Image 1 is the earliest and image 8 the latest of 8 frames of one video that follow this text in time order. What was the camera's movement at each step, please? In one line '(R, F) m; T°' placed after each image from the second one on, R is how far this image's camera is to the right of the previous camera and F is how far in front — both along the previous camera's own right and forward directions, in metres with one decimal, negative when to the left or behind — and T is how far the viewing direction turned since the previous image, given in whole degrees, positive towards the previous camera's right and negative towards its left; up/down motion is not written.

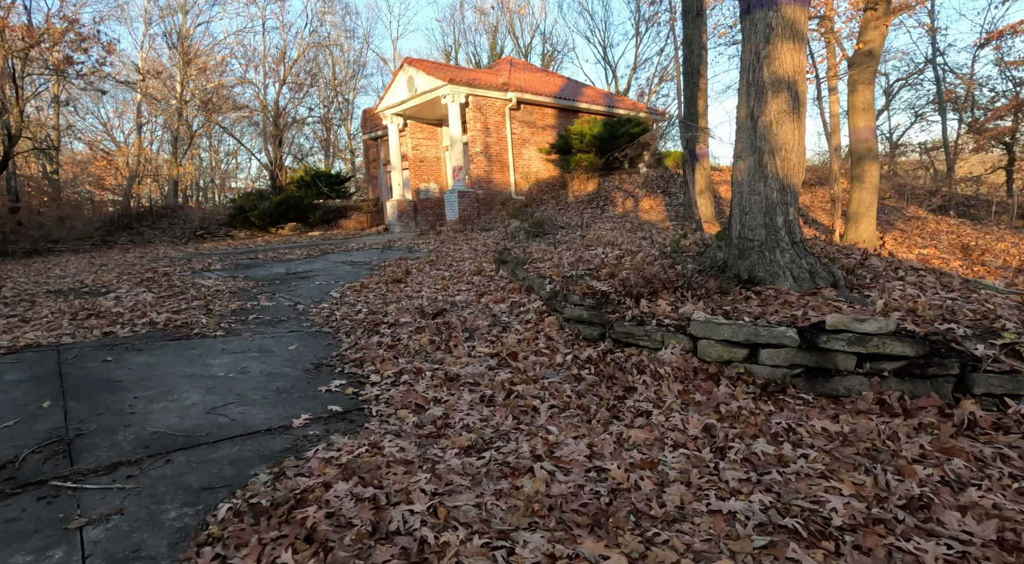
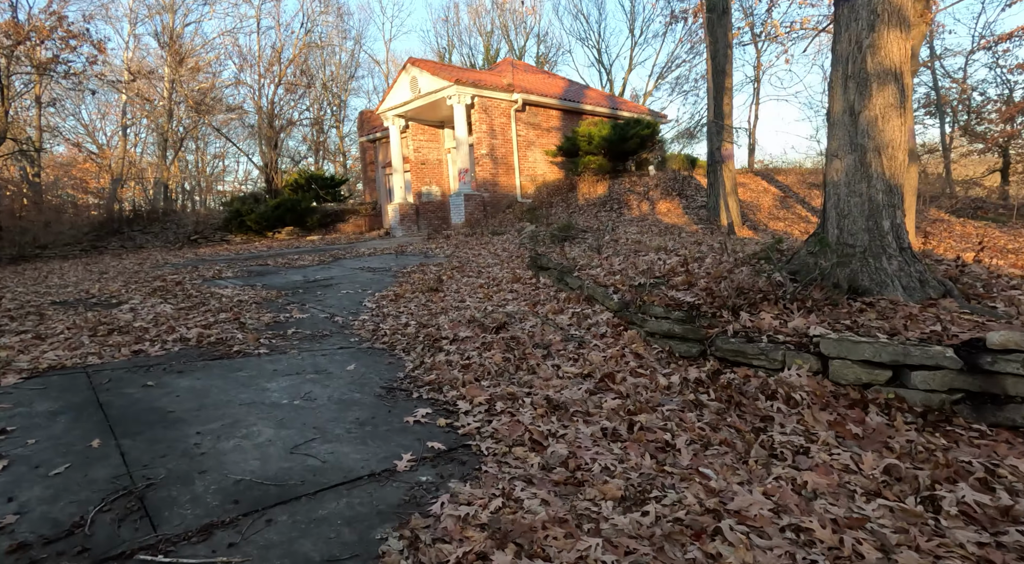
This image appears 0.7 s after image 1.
(-0.7, +0.5) m; +1°
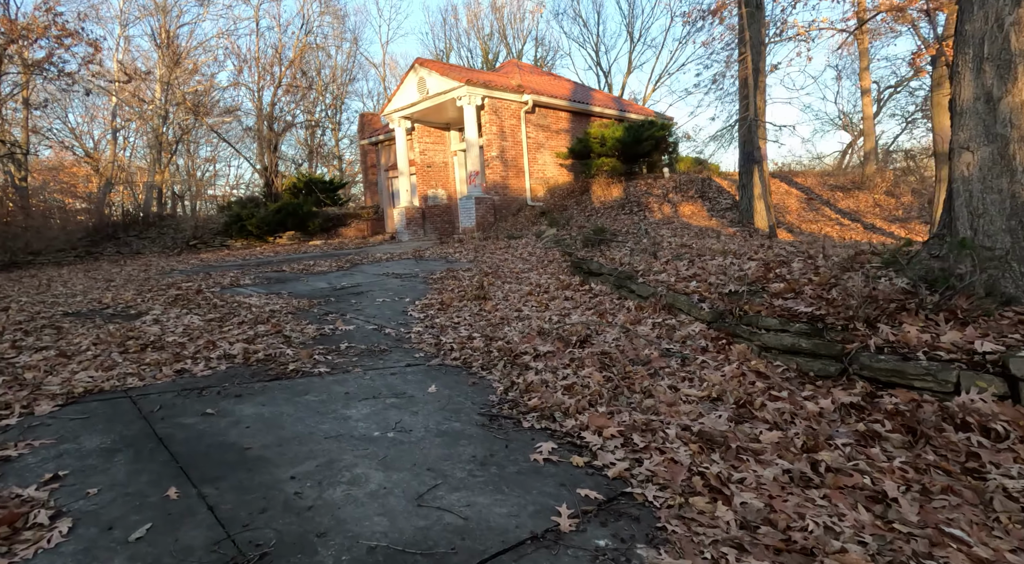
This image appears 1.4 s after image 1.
(-0.8, +0.6) m; +1°
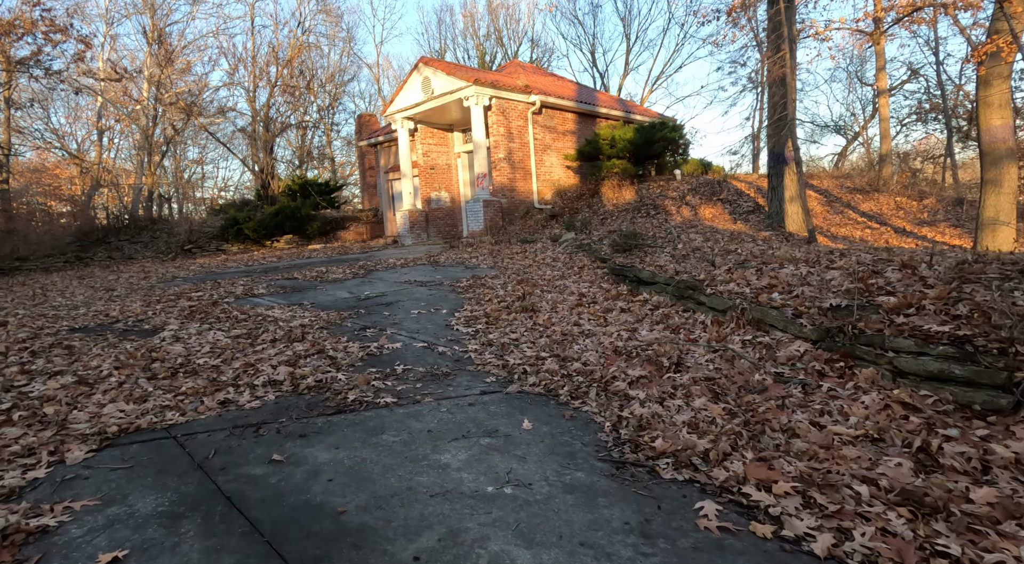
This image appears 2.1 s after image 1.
(-0.7, +0.6) m; +1°
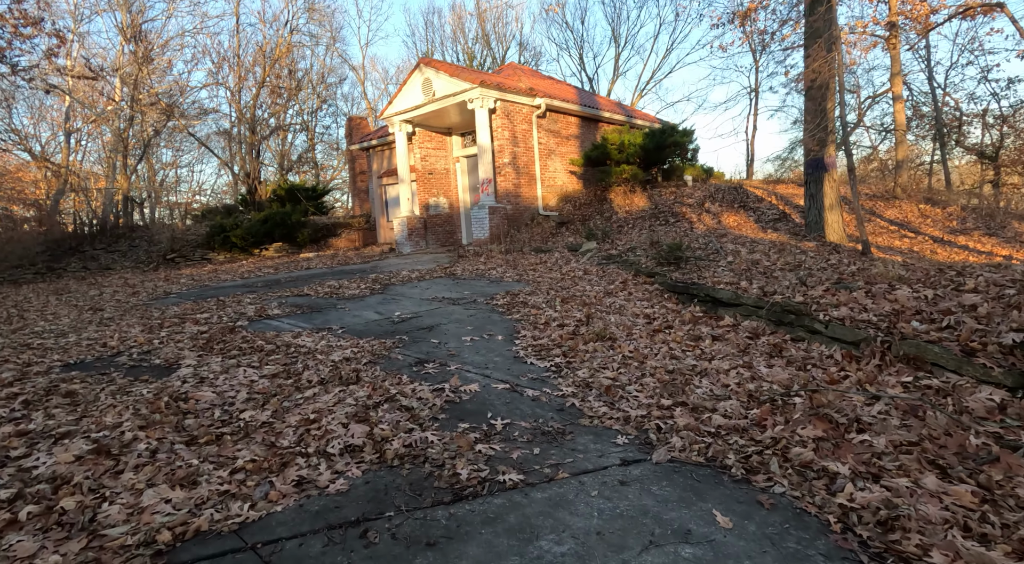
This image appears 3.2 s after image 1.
(-1.0, +0.9) m; +2°
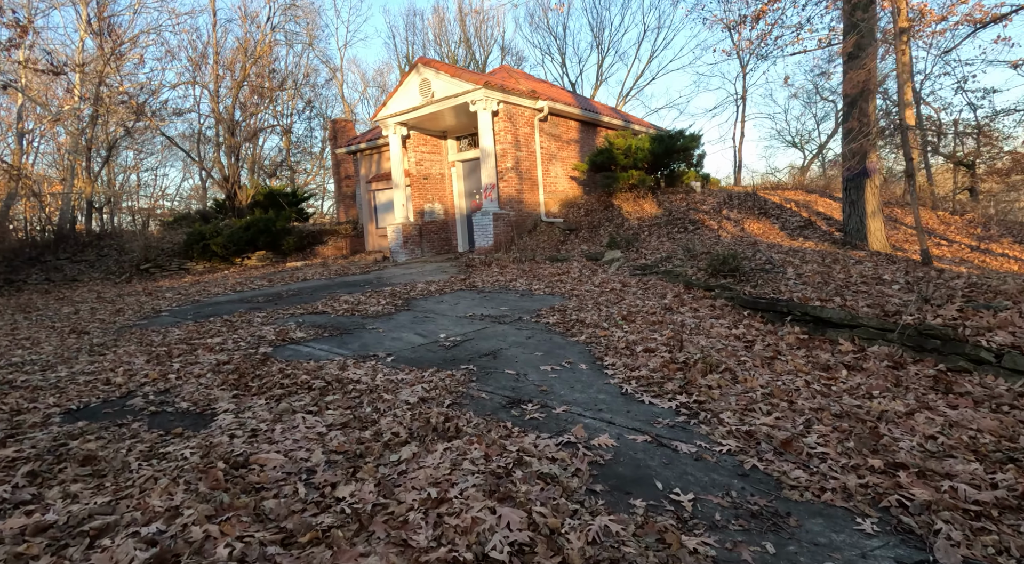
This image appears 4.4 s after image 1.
(-1.1, +1.0) m; +3°
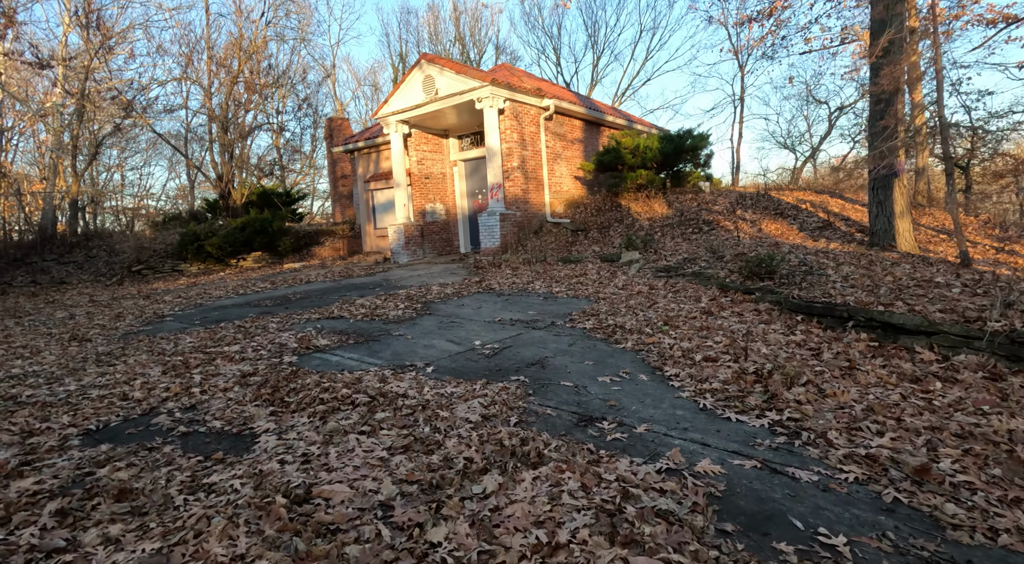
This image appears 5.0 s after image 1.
(-0.6, +0.5) m; +1°
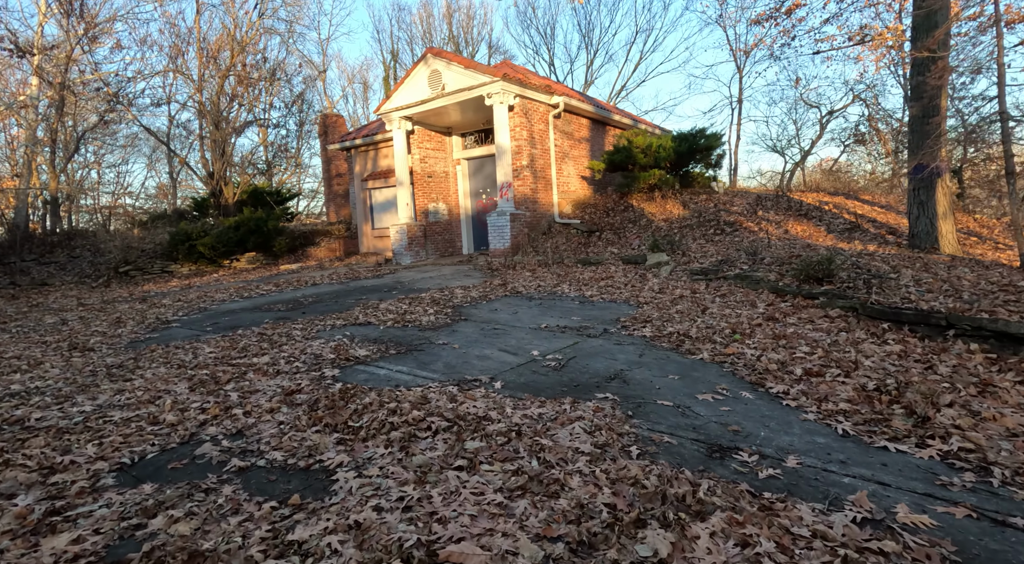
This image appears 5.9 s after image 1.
(-0.8, +0.7) m; +2°
